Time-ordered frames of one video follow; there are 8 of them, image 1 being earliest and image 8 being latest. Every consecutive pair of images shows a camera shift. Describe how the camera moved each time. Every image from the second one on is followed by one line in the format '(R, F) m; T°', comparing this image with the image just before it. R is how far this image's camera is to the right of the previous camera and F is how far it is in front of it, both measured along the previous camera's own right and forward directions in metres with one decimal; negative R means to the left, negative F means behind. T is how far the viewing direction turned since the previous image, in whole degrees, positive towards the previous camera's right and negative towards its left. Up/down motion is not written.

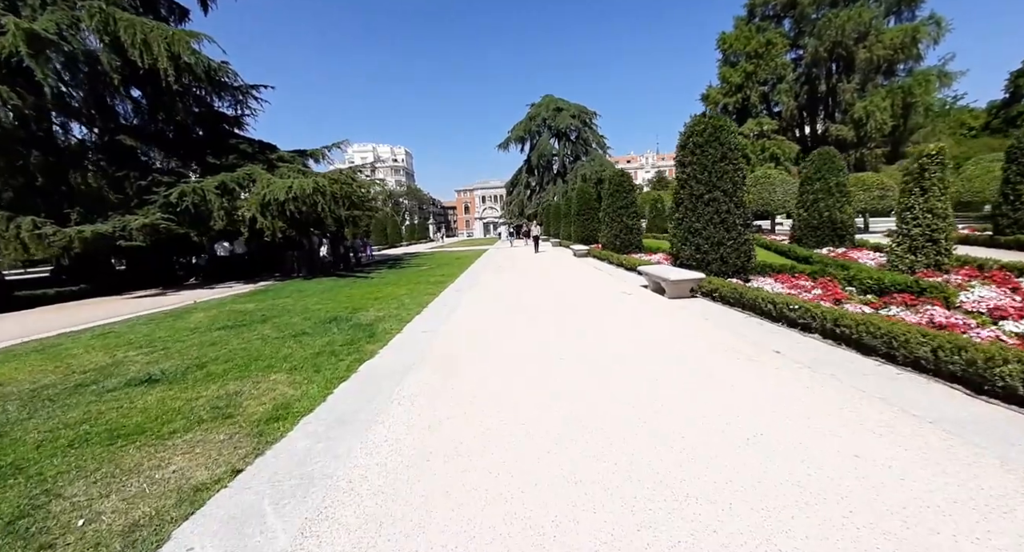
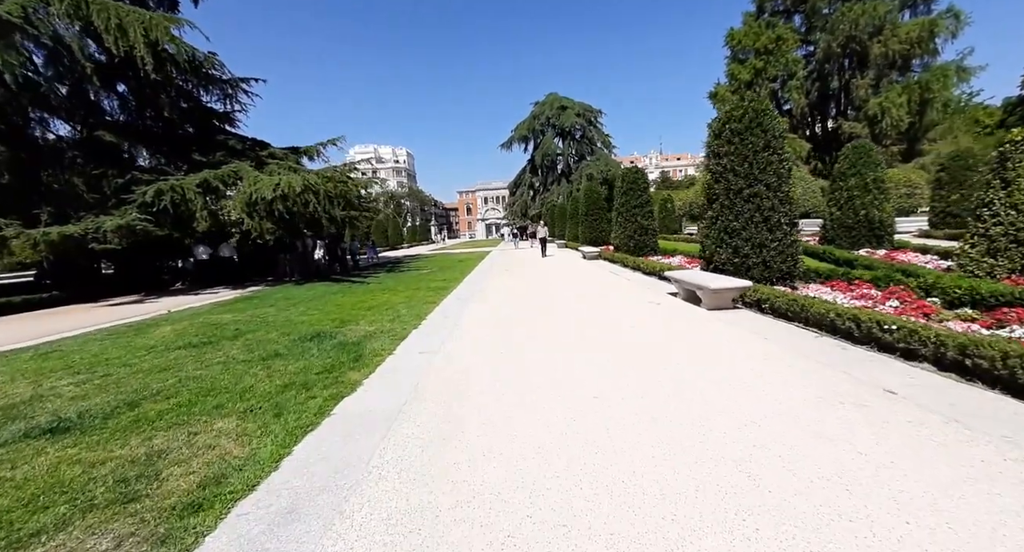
(-0.2, +1.2) m; 0°
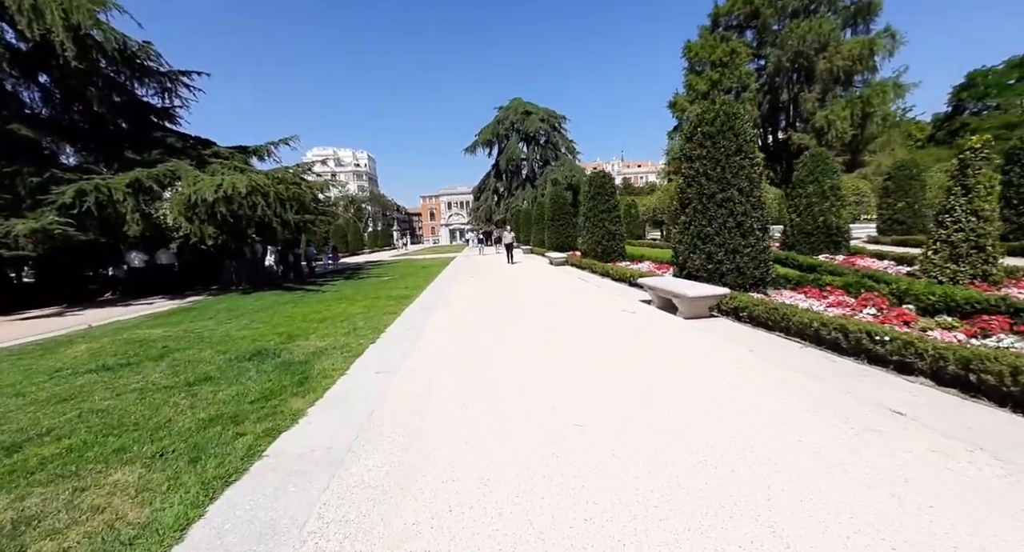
(0.0, +0.5) m; +5°
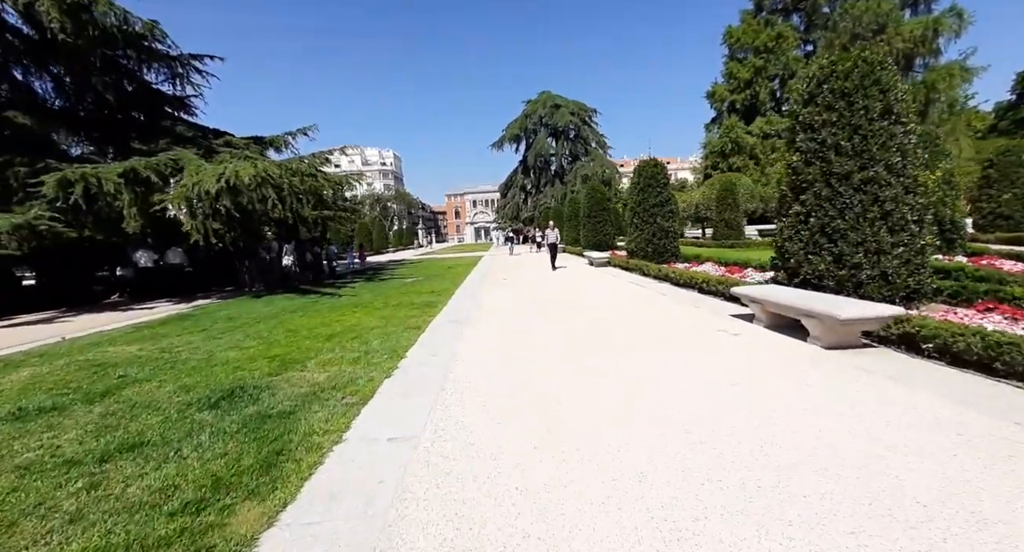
(-0.5, +1.9) m; -3°
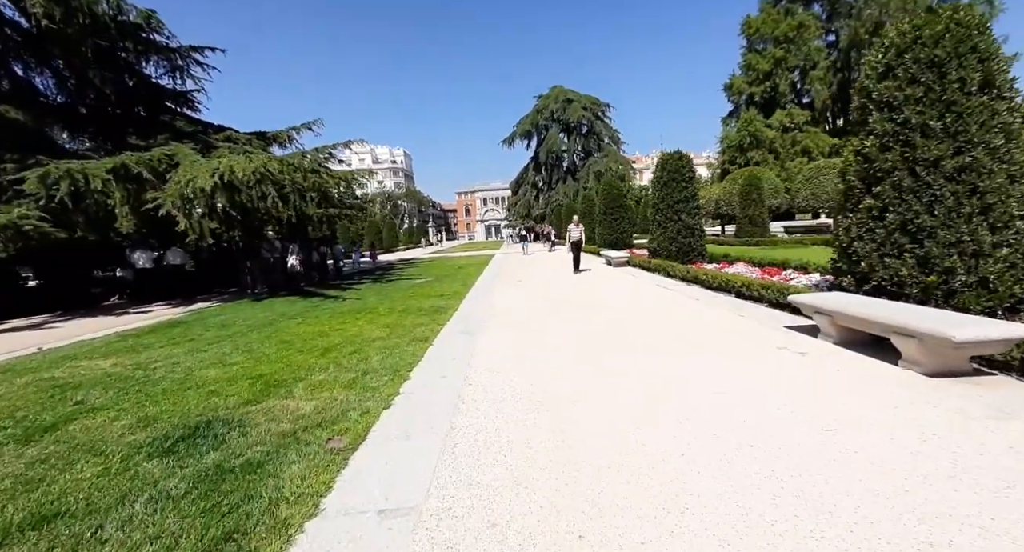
(-0.1, +0.9) m; -1°
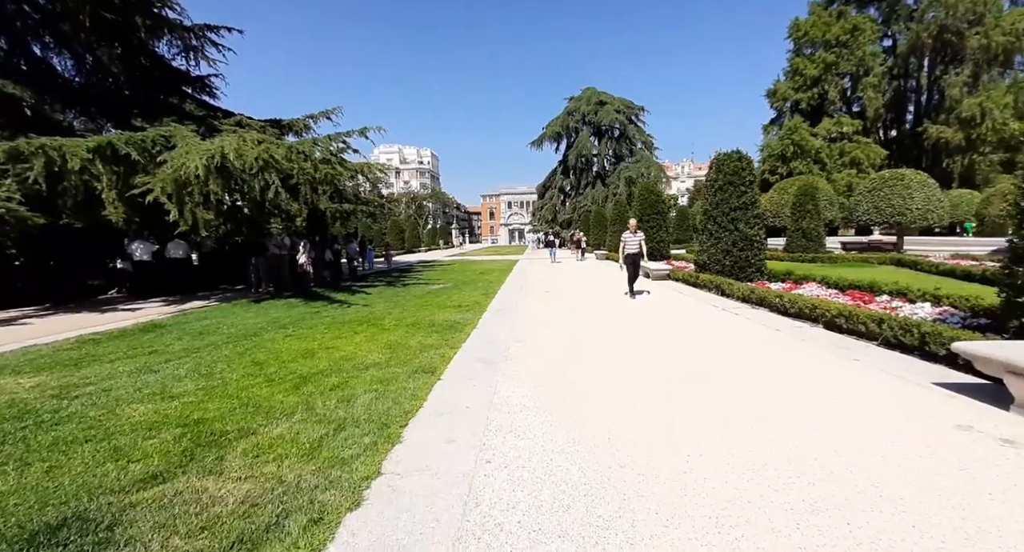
(-0.2, +1.5) m; -3°
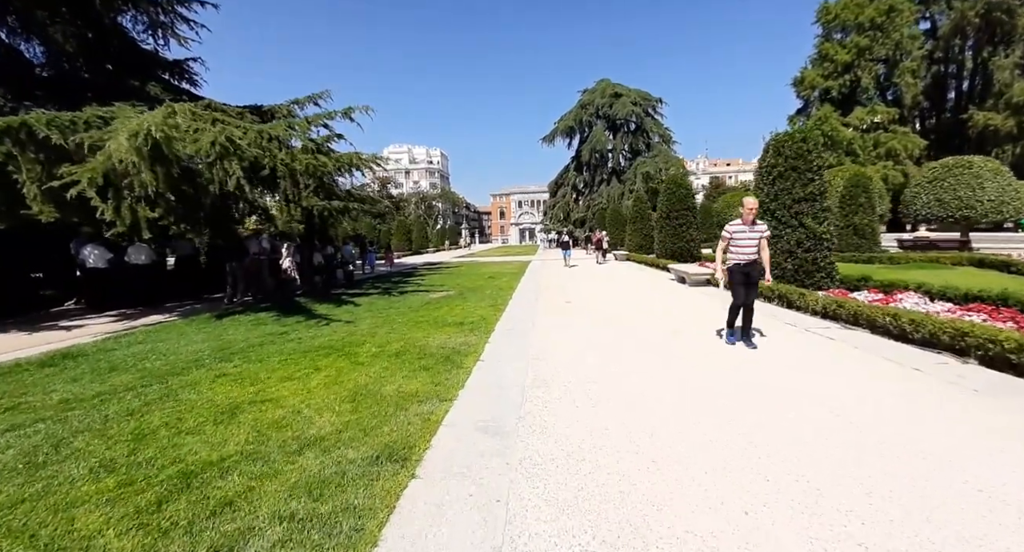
(-0.1, +2.0) m; -1°
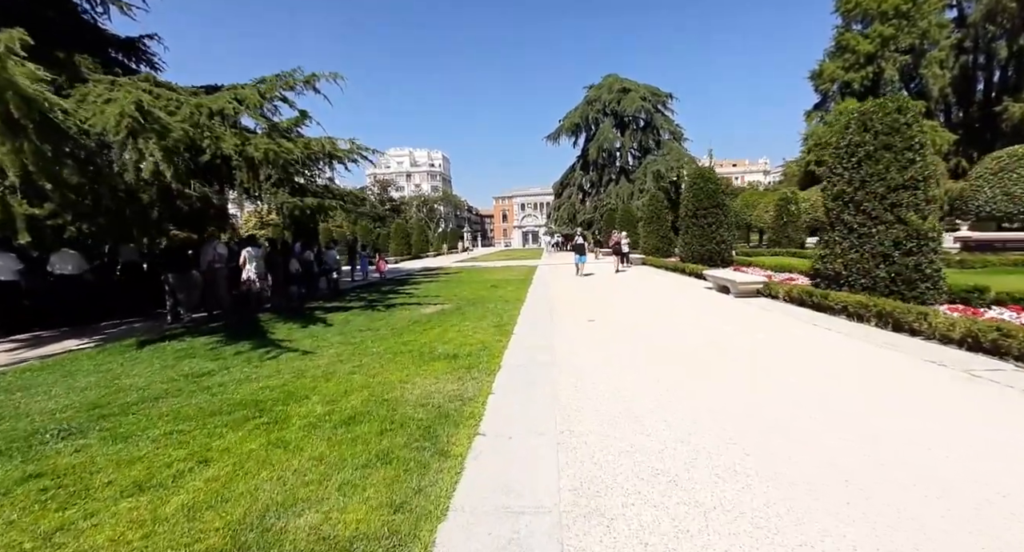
(-0.1, +2.2) m; 0°
